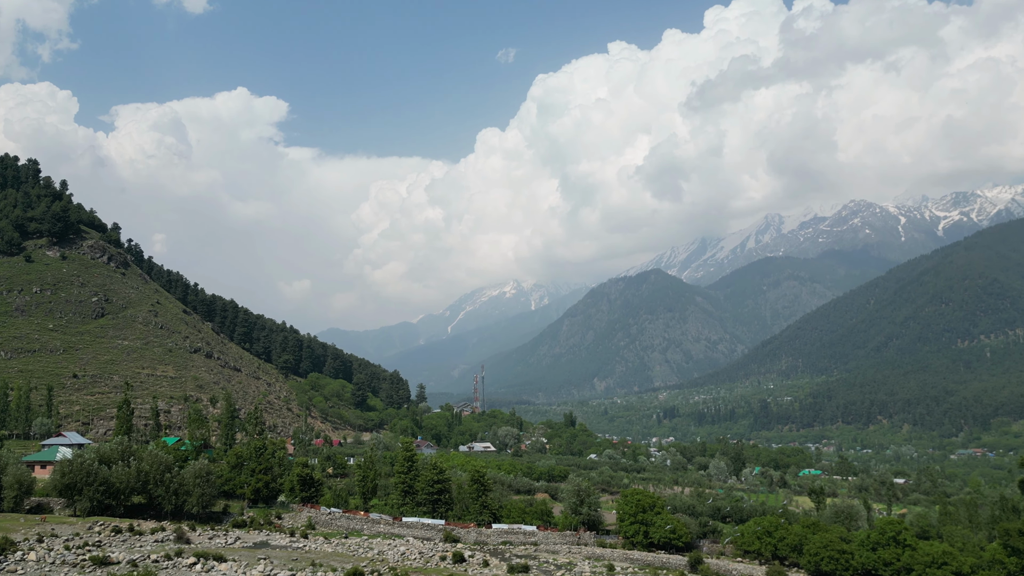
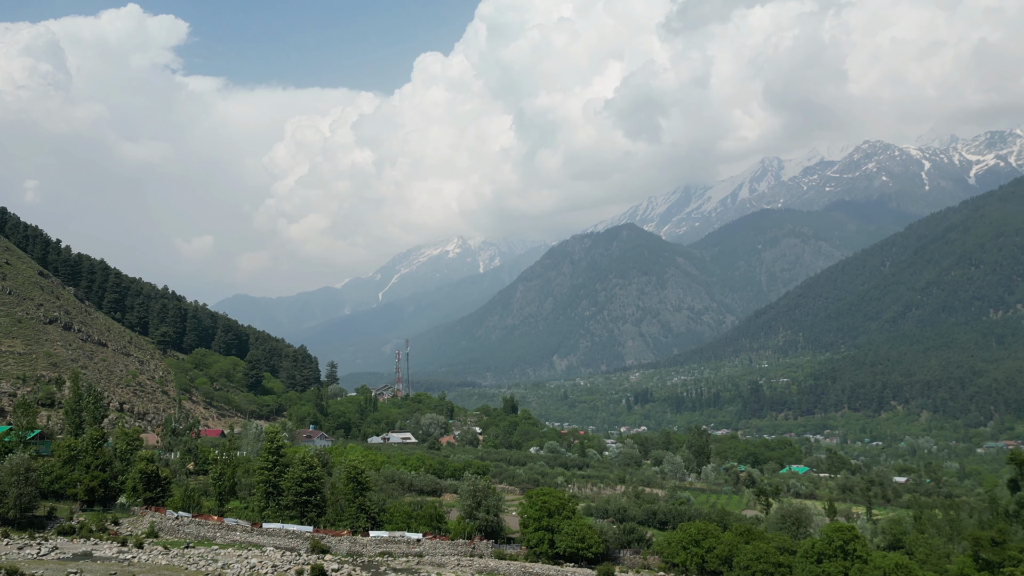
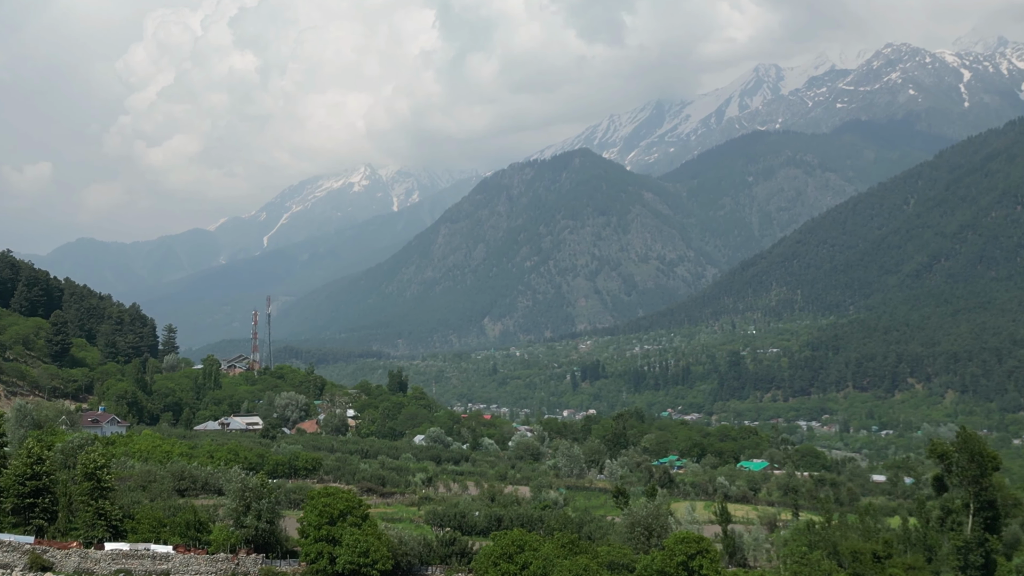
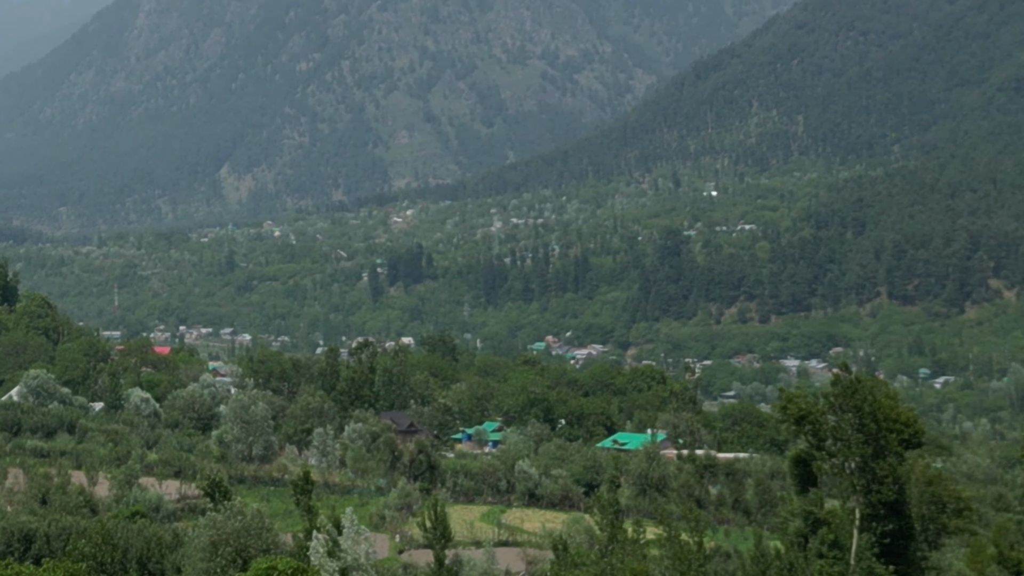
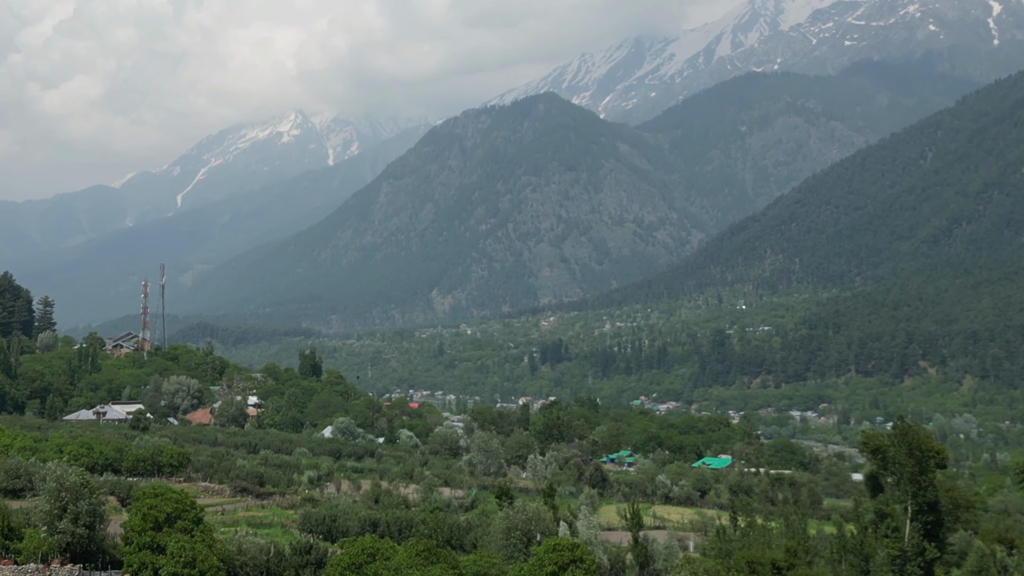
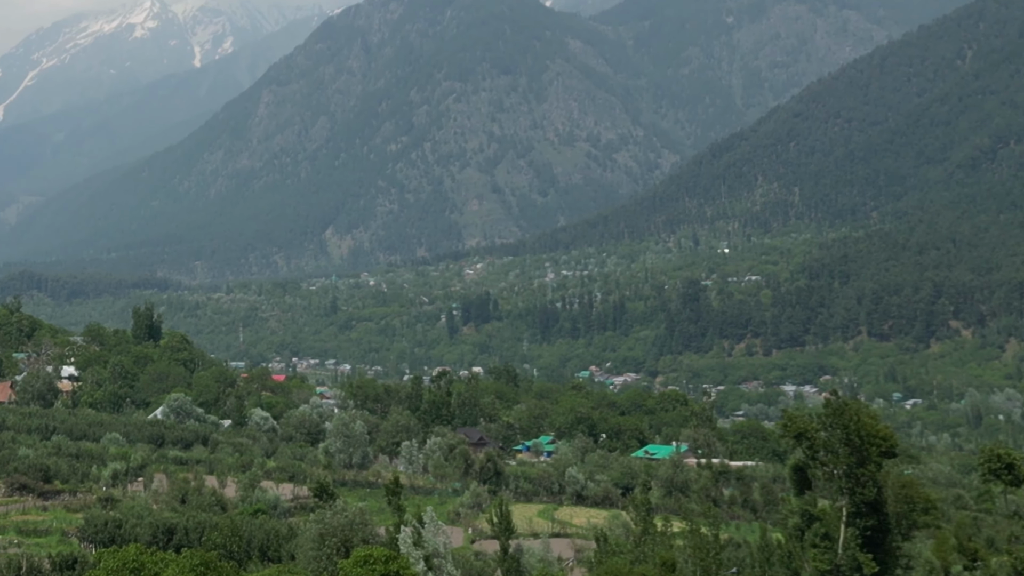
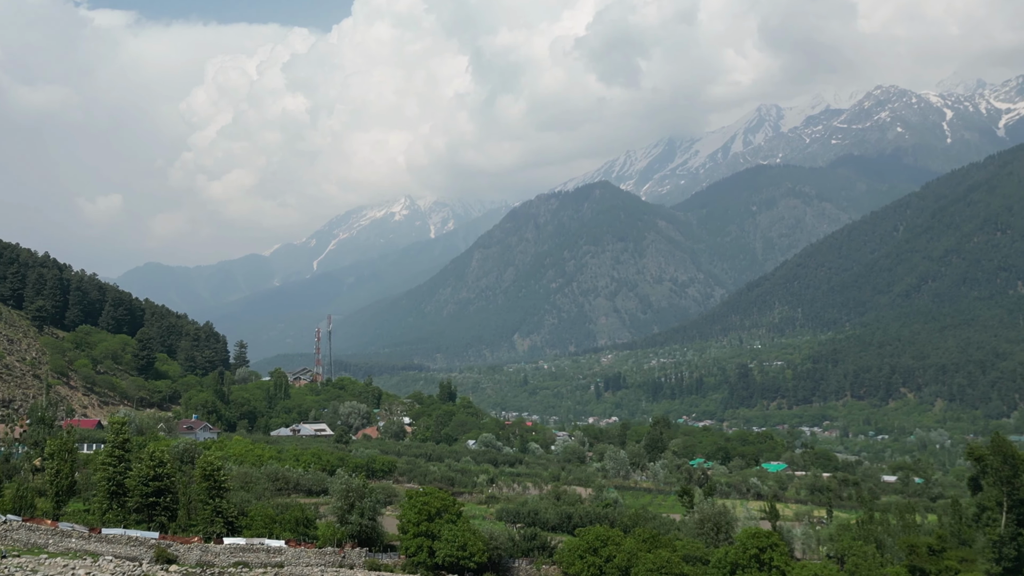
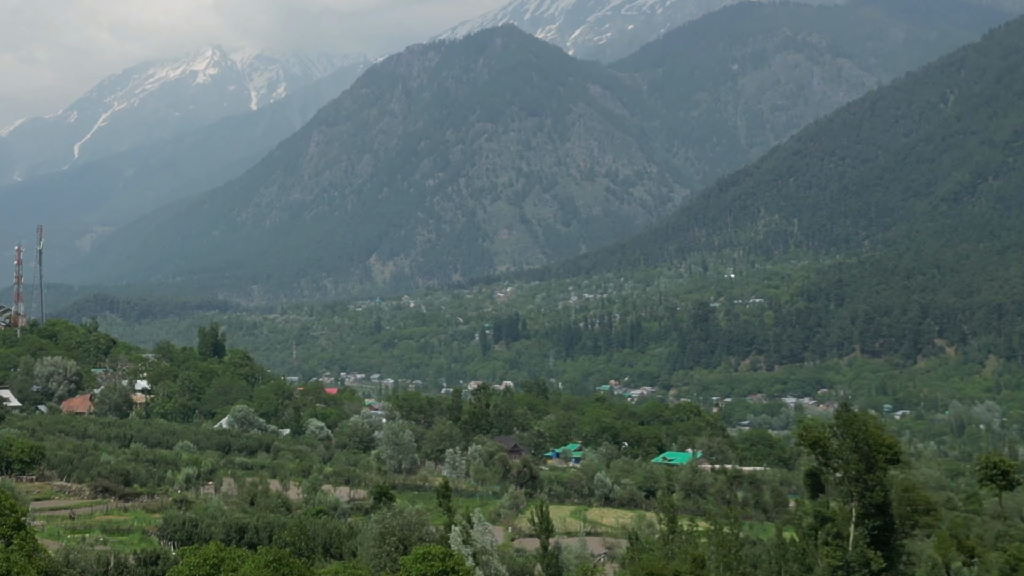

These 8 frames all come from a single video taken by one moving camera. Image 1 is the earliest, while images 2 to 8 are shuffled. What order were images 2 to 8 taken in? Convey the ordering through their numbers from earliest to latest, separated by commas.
2, 7, 3, 5, 8, 6, 4
